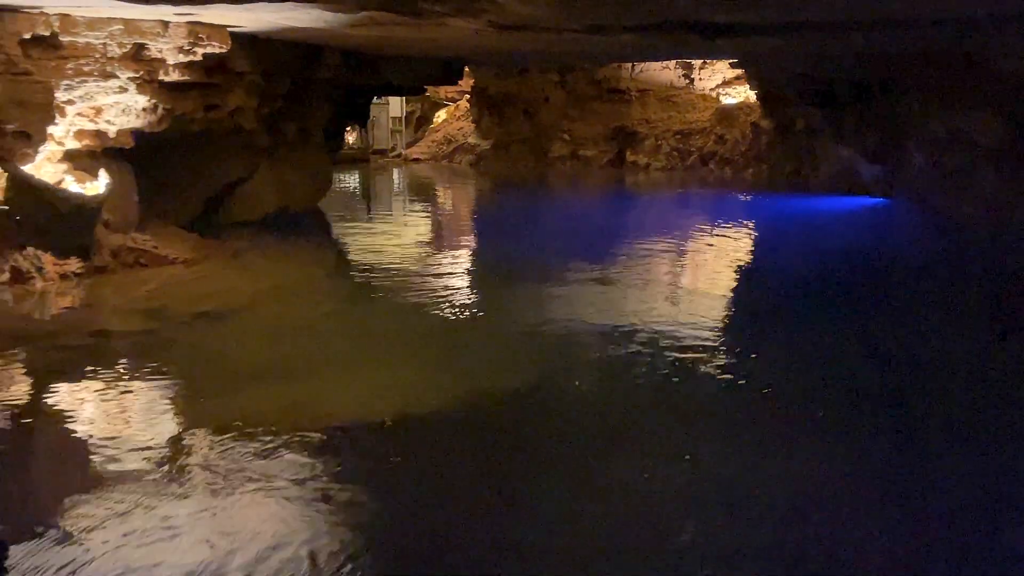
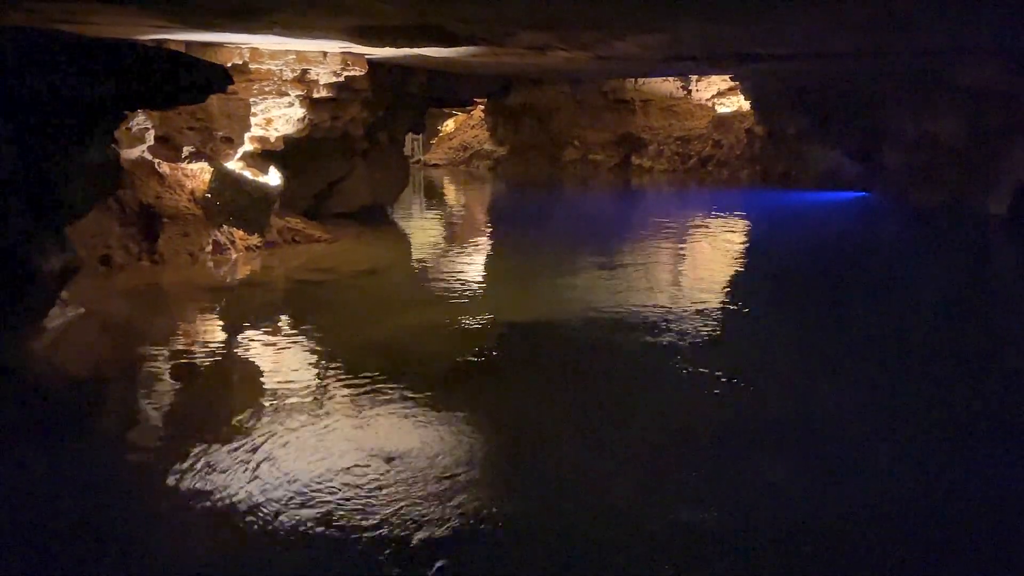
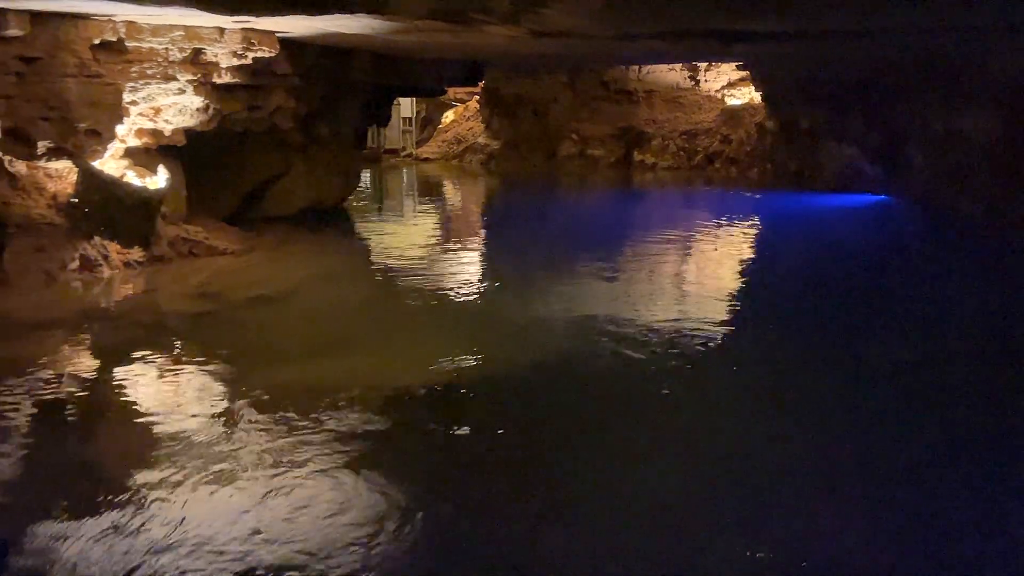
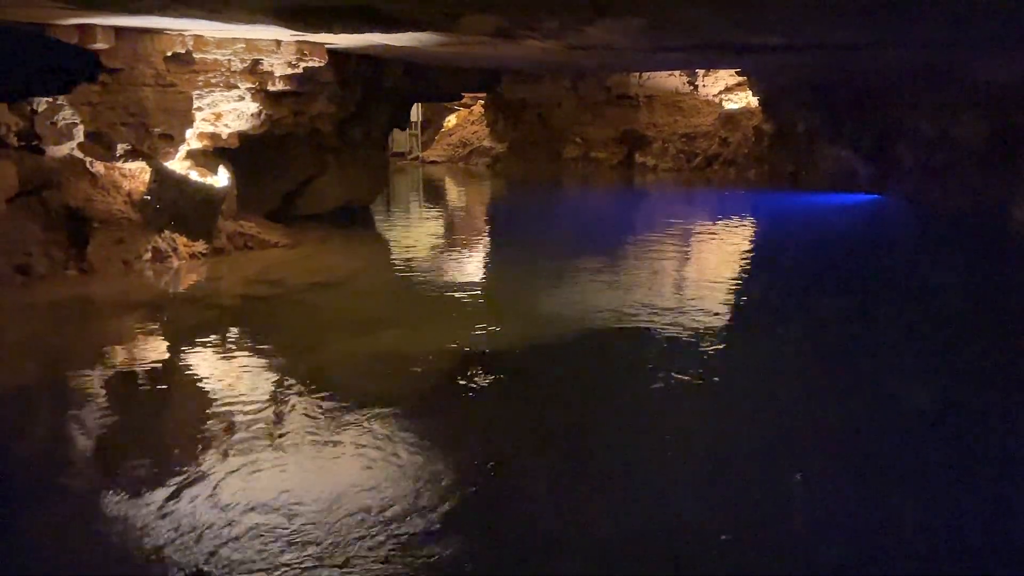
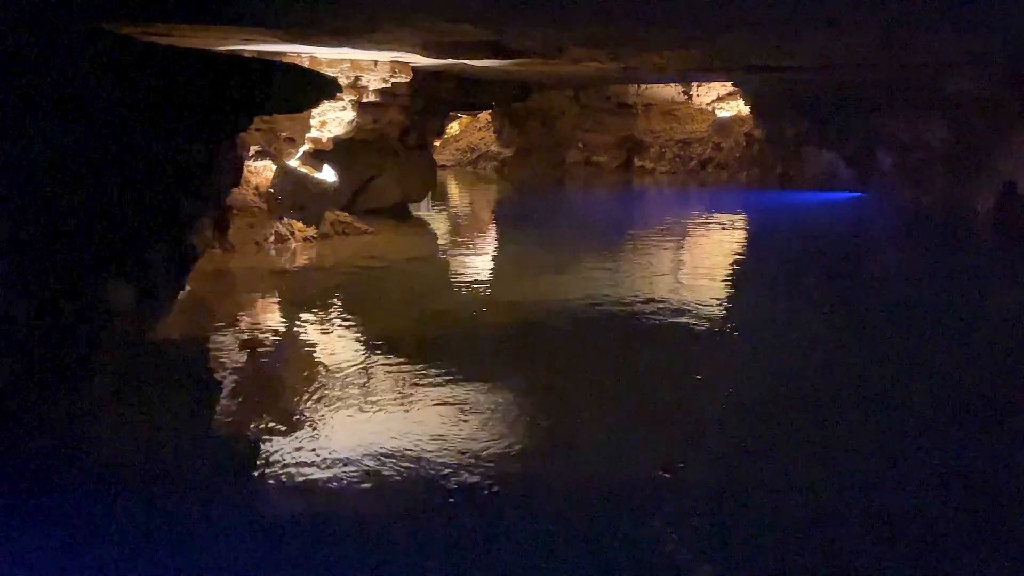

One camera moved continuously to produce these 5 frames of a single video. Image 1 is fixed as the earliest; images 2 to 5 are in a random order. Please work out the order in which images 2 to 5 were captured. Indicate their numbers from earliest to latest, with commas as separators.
3, 4, 2, 5
